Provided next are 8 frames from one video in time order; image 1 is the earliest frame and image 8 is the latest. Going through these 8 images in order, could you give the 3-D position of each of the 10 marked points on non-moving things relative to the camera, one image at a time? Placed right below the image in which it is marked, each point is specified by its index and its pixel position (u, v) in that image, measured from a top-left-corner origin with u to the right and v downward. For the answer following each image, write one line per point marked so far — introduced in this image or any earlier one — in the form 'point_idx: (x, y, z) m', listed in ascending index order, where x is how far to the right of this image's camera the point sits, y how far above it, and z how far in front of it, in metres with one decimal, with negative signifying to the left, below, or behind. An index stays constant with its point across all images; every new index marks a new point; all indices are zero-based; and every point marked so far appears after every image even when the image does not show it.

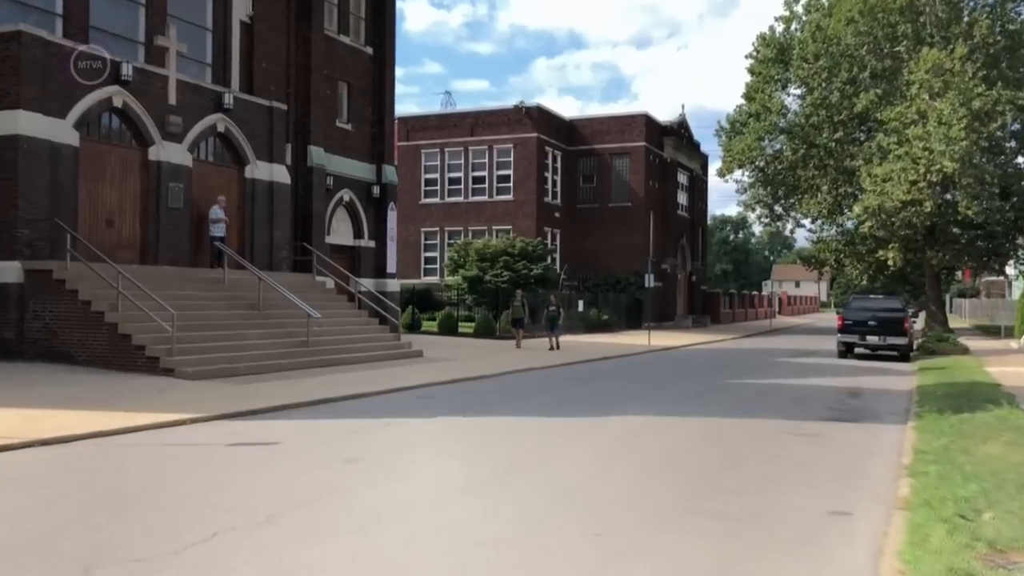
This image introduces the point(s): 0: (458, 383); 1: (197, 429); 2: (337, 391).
0: (-1.0, -2.0, +17.2) m
1: (-4.0, -1.8, +10.6) m
2: (-3.1, -1.9, +15.1) m
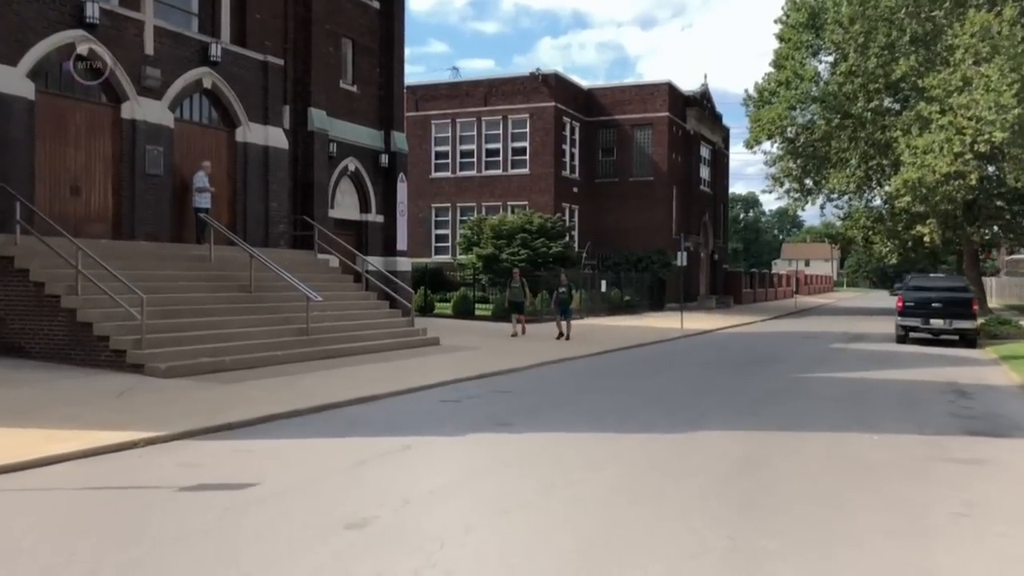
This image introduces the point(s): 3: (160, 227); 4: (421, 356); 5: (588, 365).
0: (-0.3, -1.6, +14.5) m
1: (-3.4, -1.6, +7.9) m
2: (-2.5, -1.5, +12.3) m
3: (-7.7, +1.3, +18.0) m
4: (-2.0, -1.5, +18.0) m
5: (+1.6, -1.6, +17.3) m
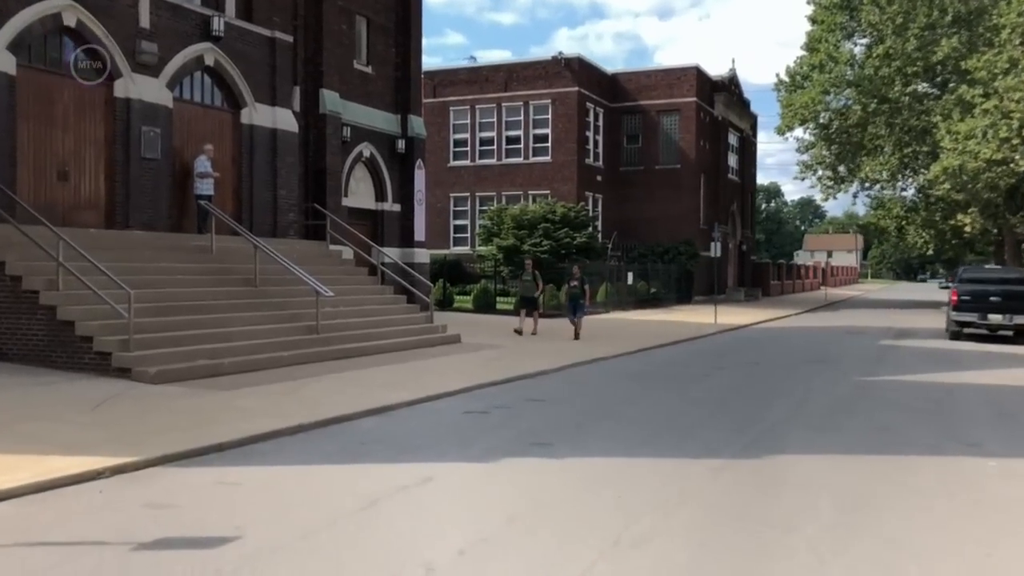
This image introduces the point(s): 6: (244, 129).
0: (+0.2, -1.5, +12.9) m
1: (-3.1, -1.6, +6.4) m
2: (-2.0, -1.5, +10.8) m
3: (-7.1, +1.5, +16.6) m
4: (-1.4, -1.3, +16.4) m
5: (+2.2, -1.5, +15.7) m
6: (-6.2, +3.6, +19.0) m
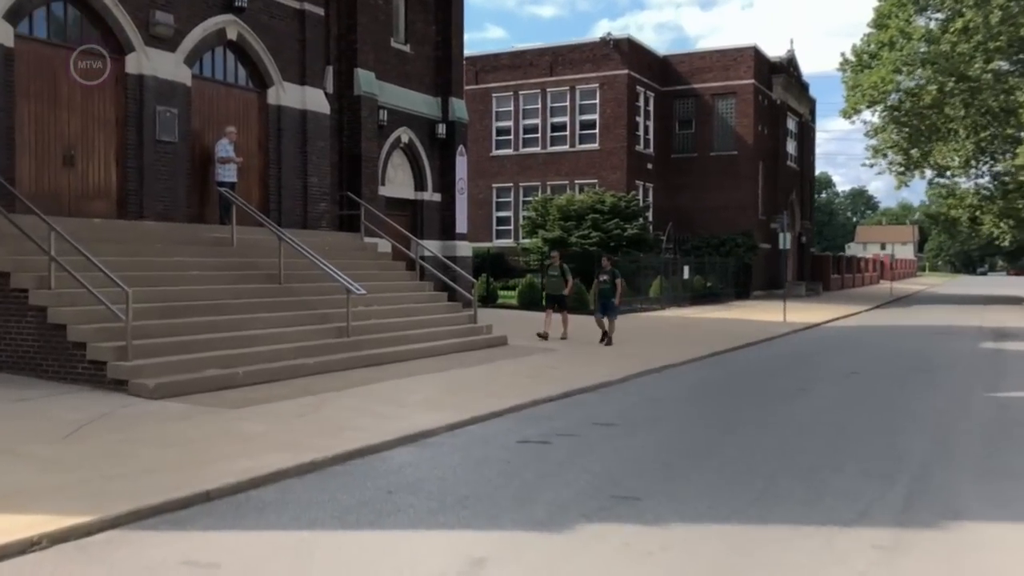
0: (+0.9, -1.5, +11.0) m
1: (-2.6, -1.6, +4.7) m
2: (-1.3, -1.5, +9.0) m
3: (-6.1, +1.5, +15.0) m
4: (-0.4, -1.3, +14.6) m
5: (+3.1, -1.5, +13.7) m
6: (-5.1, +3.7, +17.4) m
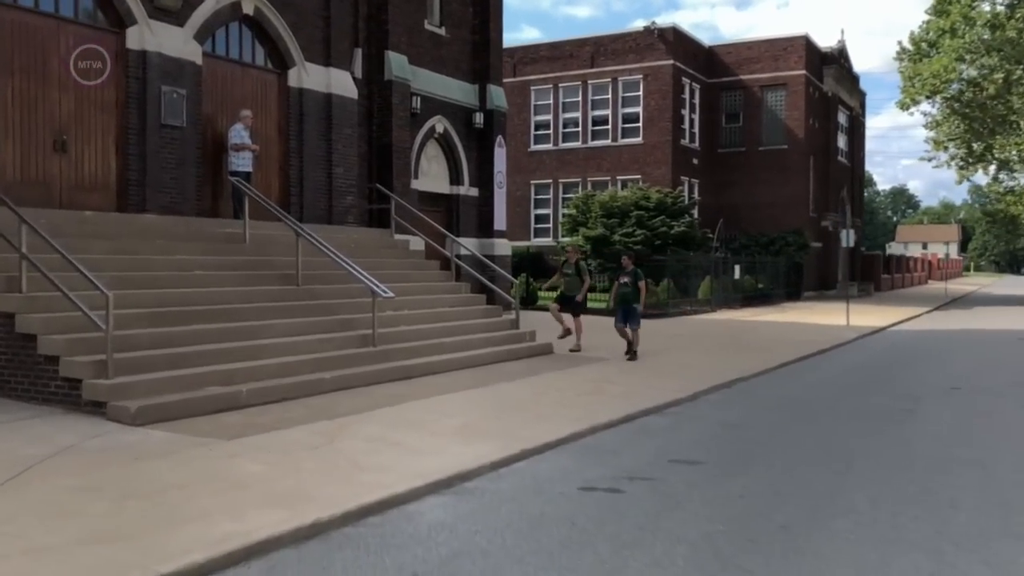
0: (+1.5, -1.6, +9.1) m
1: (-2.2, -1.6, +2.9) m
2: (-0.8, -1.5, +7.2) m
3: (-5.4, +1.5, +13.5) m
4: (+0.3, -1.3, +12.8) m
5: (+3.8, -1.5, +11.7) m
6: (-4.2, +3.7, +15.7) m
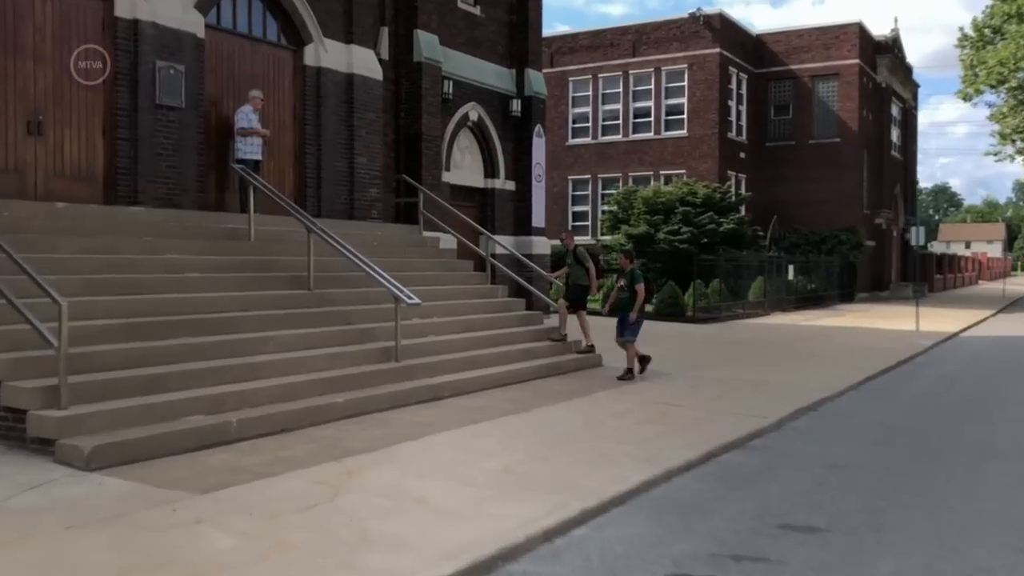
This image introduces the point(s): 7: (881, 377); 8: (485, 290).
0: (+2.0, -1.6, +7.2) m
1: (-2.0, -1.7, +1.2) m
2: (-0.4, -1.6, +5.4) m
3: (-4.7, +1.4, +11.8) m
4: (+0.9, -1.4, +10.9) m
5: (+4.3, -1.6, +9.7) m
6: (-3.5, +3.6, +14.0) m
7: (+6.2, -1.5, +14.0) m
8: (-0.5, 0.0, +13.6) m
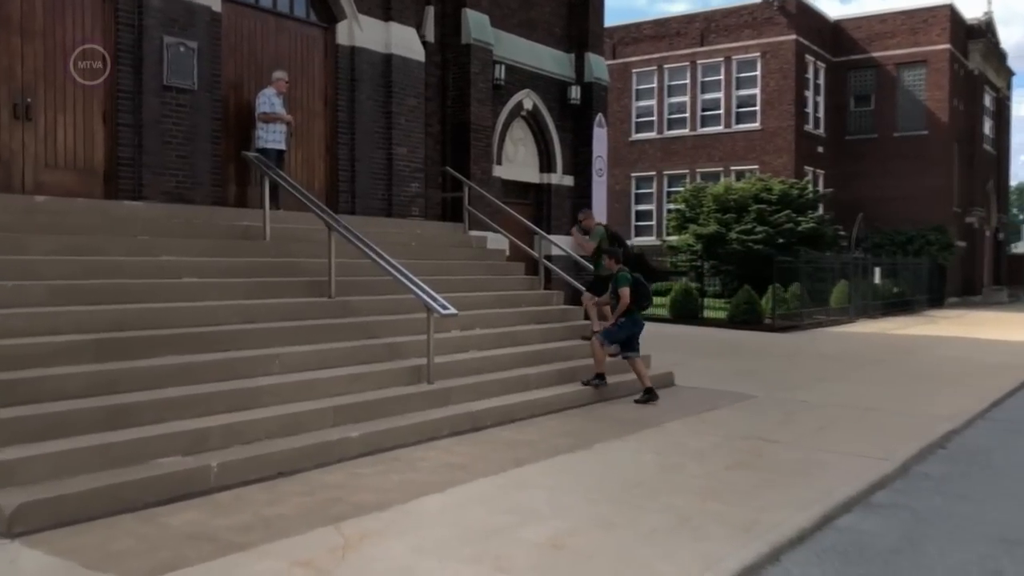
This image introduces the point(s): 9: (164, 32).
0: (+2.3, -1.7, +5.3) m
1: (-2.1, -1.7, -0.4) m
2: (-0.2, -1.6, +3.7) m
3: (-4.0, +1.4, +10.4) m
4: (+1.5, -1.5, +9.1) m
5: (+4.9, -1.7, +7.6) m
6: (-2.6, +3.5, +12.6) m
7: (+7.1, -1.6, +11.8) m
8: (+0.4, -0.1, +11.9) m
9: (-4.2, +3.1, +10.1) m
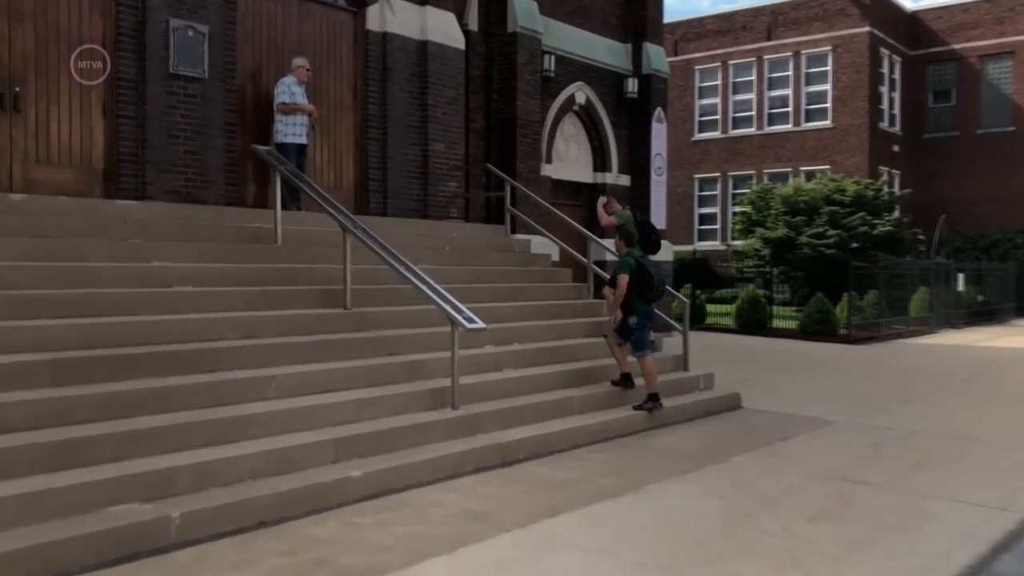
0: (+2.4, -1.8, +3.9) m
1: (-2.5, -1.8, -1.4) m
2: (-0.3, -1.7, +2.5) m
3: (-3.5, +1.3, +9.5) m
4: (+1.9, -1.6, +7.8) m
5: (+5.1, -1.8, +6.0) m
6: (-2.0, +3.4, +11.5) m
7: (+7.6, -1.7, +10.0) m
8: (+0.9, -0.2, +10.6) m
9: (-3.8, +3.0, +9.2) m
